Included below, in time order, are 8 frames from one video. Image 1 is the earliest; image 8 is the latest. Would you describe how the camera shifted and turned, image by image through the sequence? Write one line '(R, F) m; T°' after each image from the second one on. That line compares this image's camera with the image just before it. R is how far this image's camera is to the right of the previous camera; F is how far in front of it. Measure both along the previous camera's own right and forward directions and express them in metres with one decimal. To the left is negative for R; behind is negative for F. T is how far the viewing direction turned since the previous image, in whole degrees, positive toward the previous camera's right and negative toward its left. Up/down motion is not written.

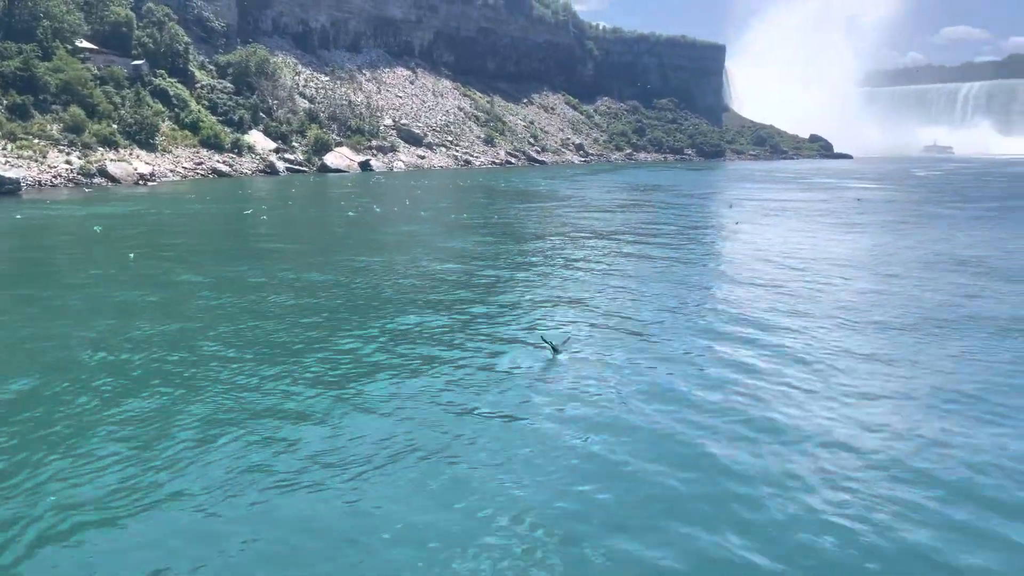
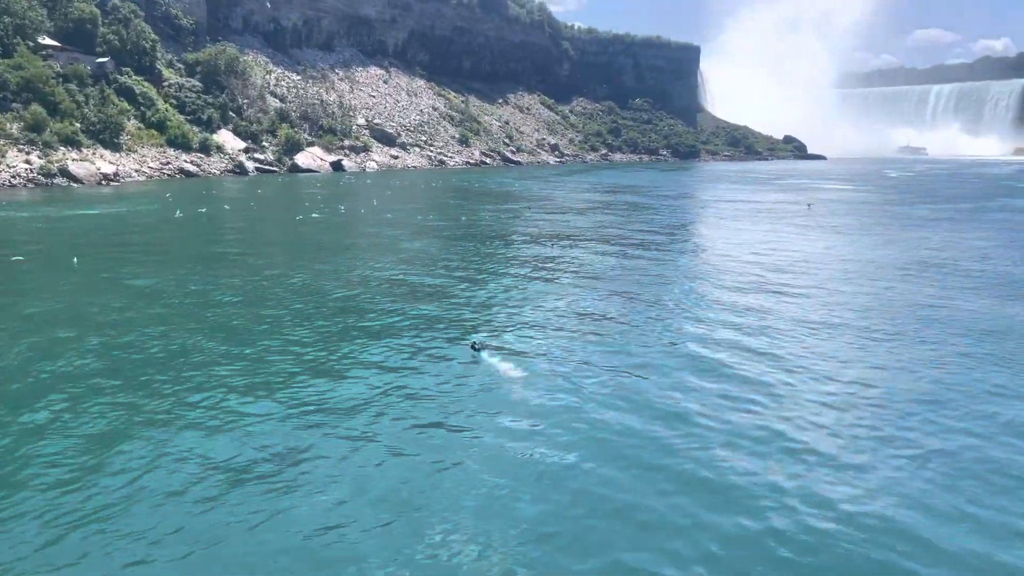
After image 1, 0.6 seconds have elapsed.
(+0.2, +0.5) m; +2°
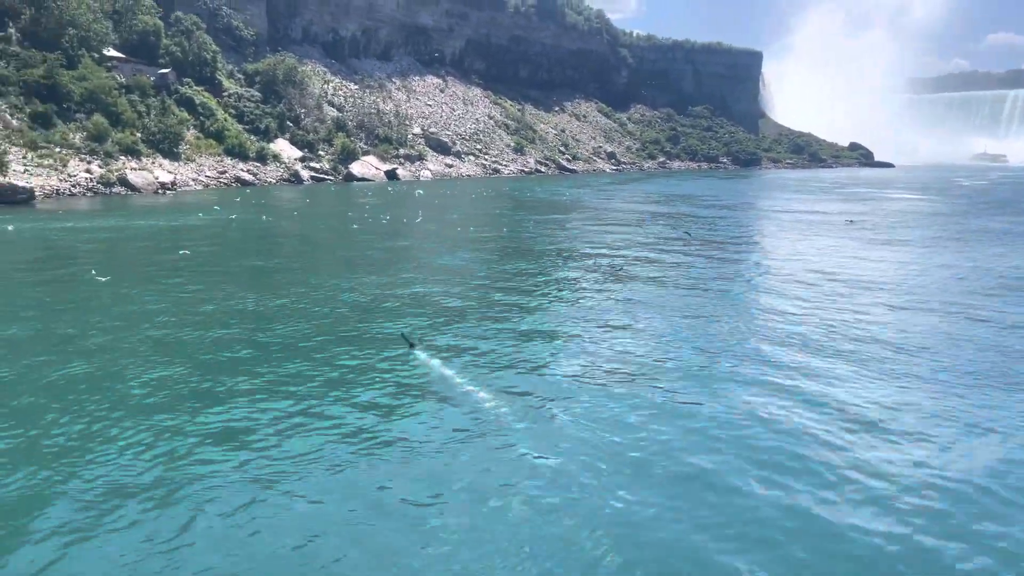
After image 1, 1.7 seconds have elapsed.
(+0.3, +0.9) m; -4°
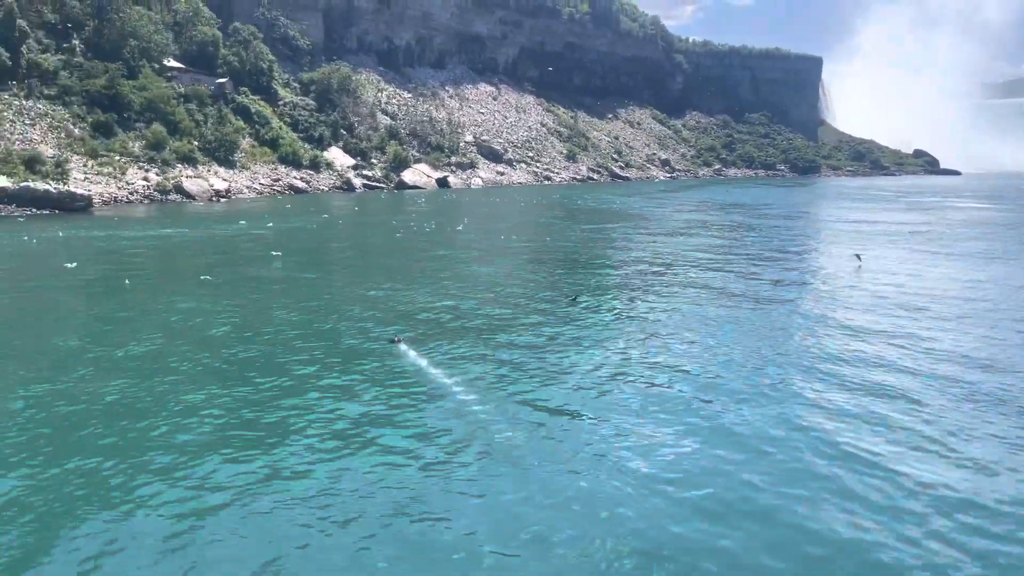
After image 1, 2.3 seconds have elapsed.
(+0.2, +0.5) m; -4°
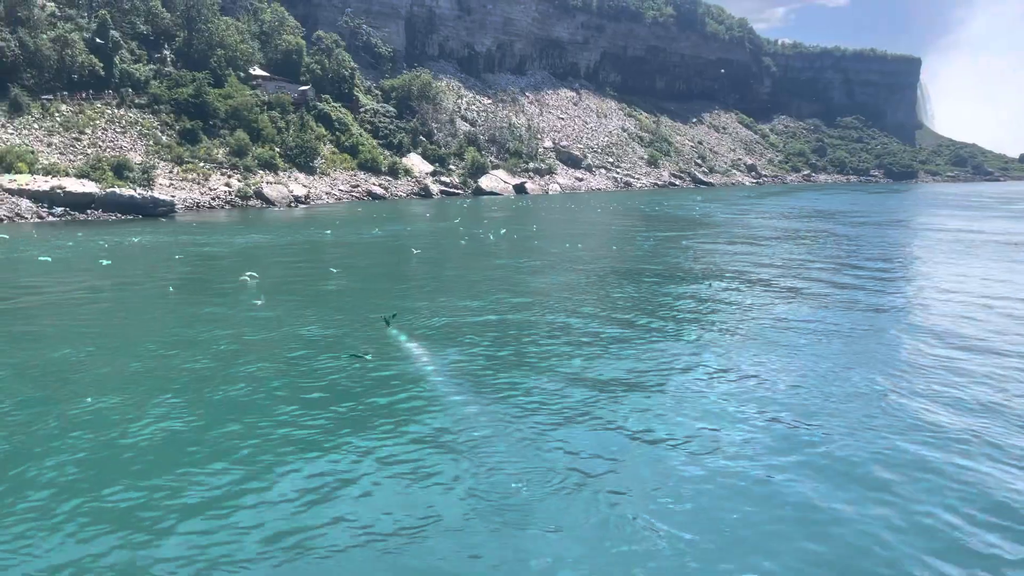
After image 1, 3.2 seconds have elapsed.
(+0.3, +0.9) m; -6°
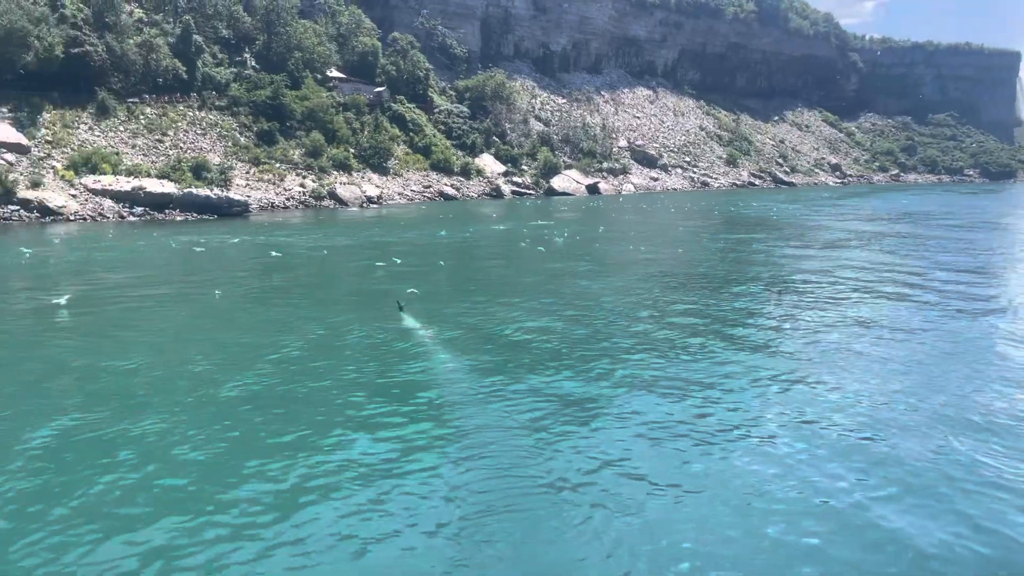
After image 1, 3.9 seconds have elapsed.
(+0.3, +0.6) m; -5°
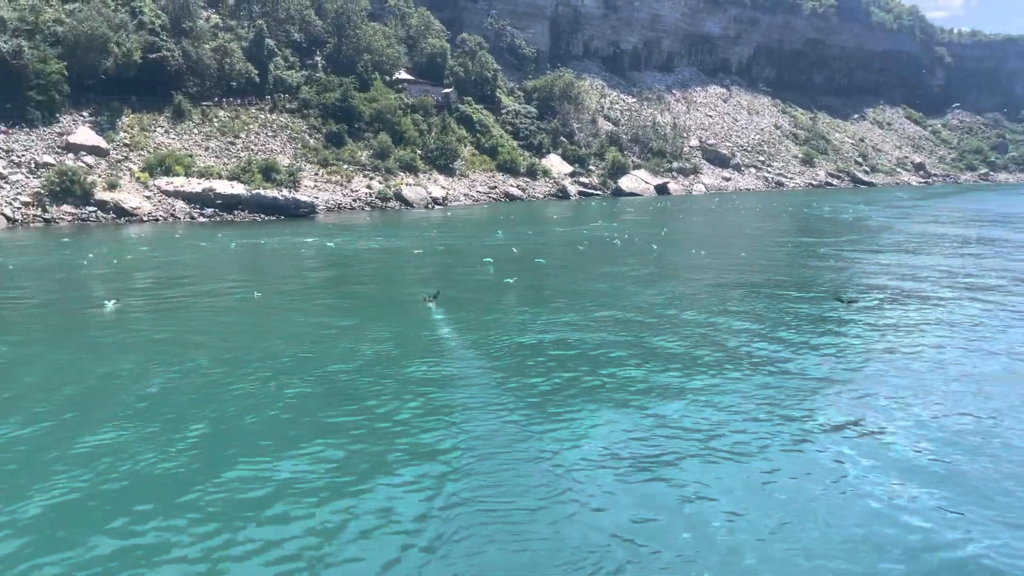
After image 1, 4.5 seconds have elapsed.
(+0.3, +0.5) m; -5°
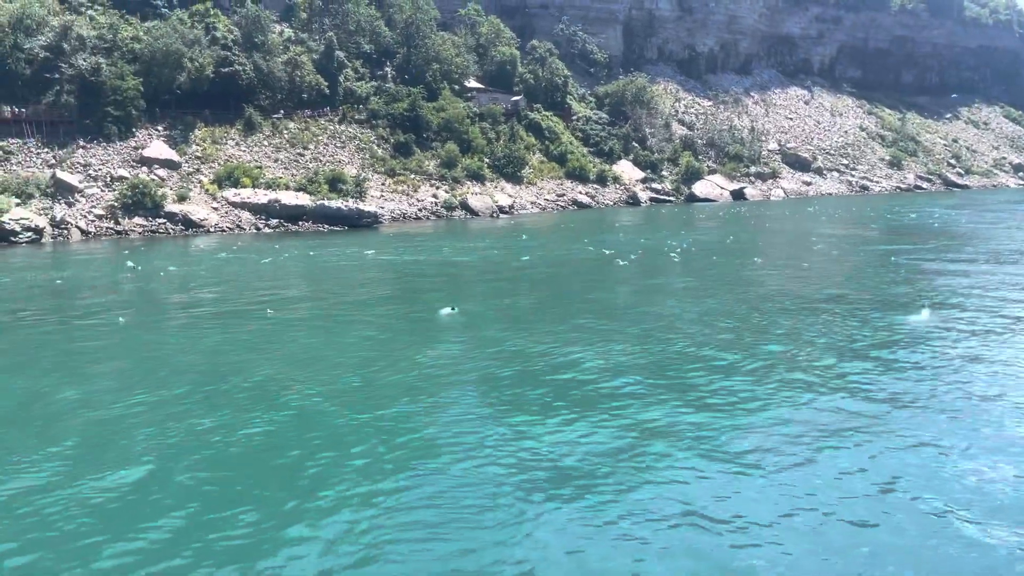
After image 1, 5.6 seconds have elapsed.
(+0.5, +0.9) m; -5°
